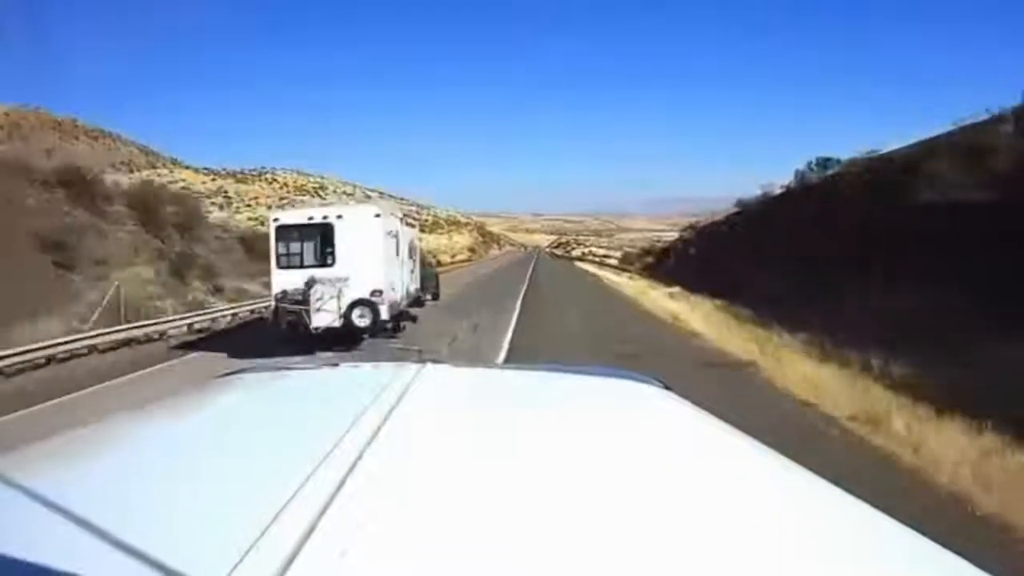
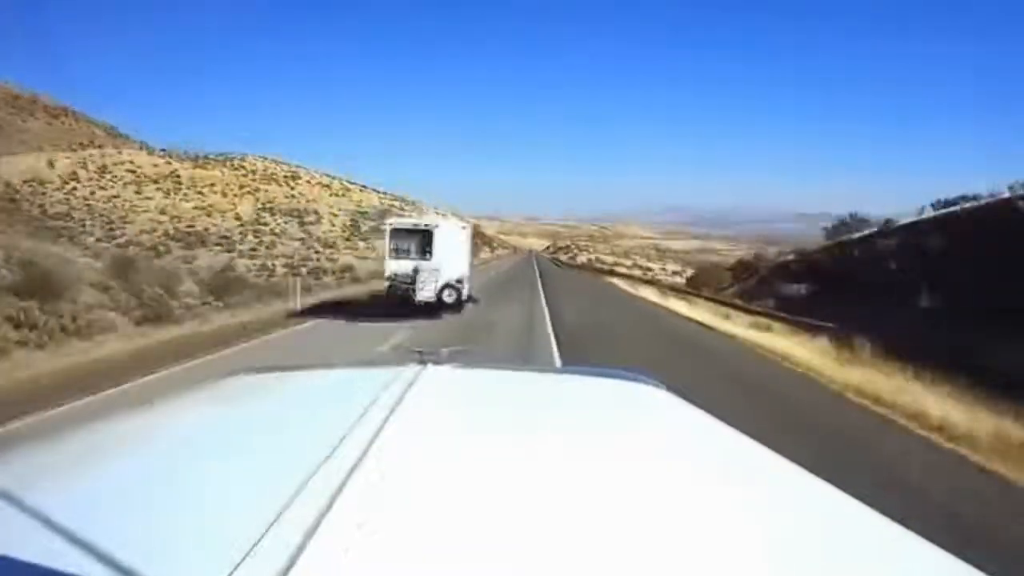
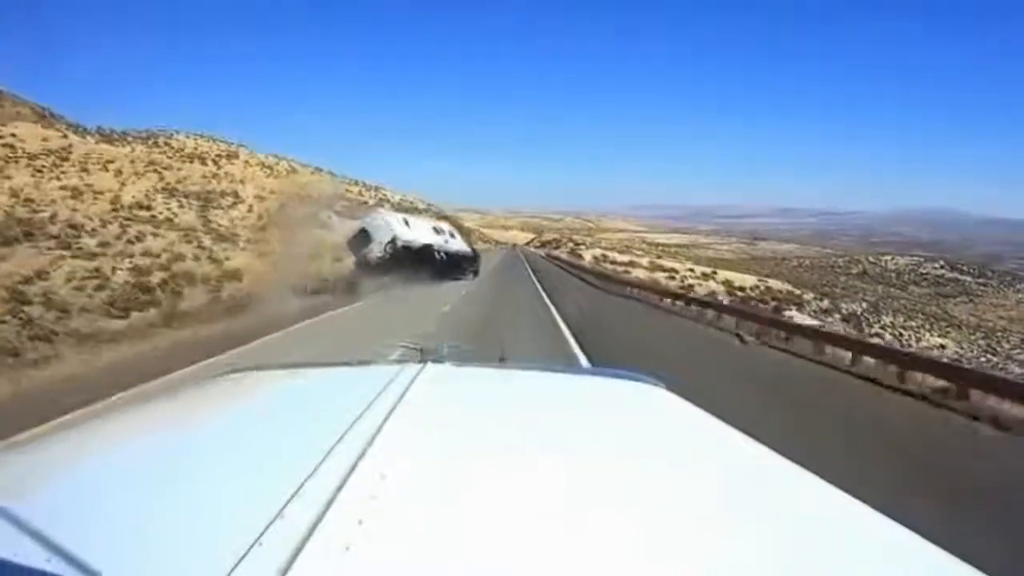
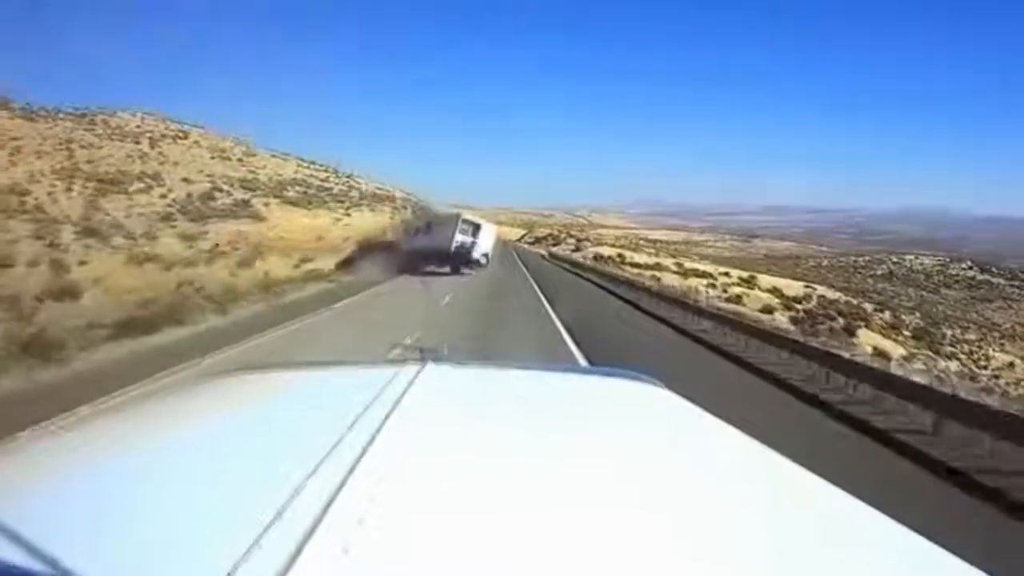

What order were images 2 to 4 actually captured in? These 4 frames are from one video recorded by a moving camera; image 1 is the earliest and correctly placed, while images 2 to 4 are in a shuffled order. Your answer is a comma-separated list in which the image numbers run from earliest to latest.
2, 3, 4
